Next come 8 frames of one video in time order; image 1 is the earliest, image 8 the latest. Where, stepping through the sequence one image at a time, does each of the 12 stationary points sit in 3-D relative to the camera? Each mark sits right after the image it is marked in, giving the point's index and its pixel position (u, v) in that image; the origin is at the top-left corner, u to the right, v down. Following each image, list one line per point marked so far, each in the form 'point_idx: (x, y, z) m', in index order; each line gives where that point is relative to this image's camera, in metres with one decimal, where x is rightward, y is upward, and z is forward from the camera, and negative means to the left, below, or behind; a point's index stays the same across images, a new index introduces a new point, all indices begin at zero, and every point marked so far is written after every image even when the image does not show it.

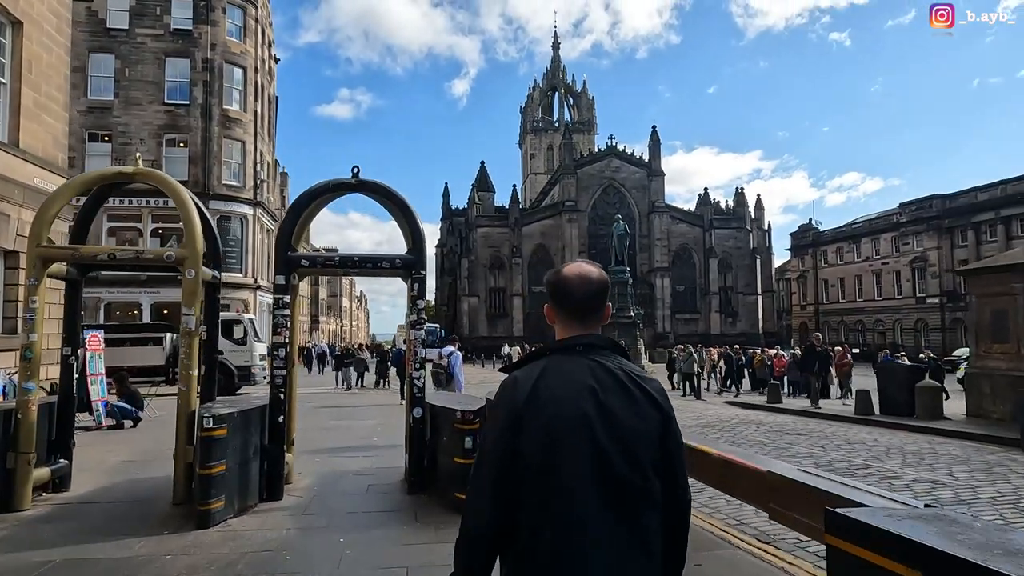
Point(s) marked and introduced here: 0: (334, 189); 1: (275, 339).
0: (-2.1, +1.2, +8.0) m
1: (-2.7, -0.6, +7.5) m
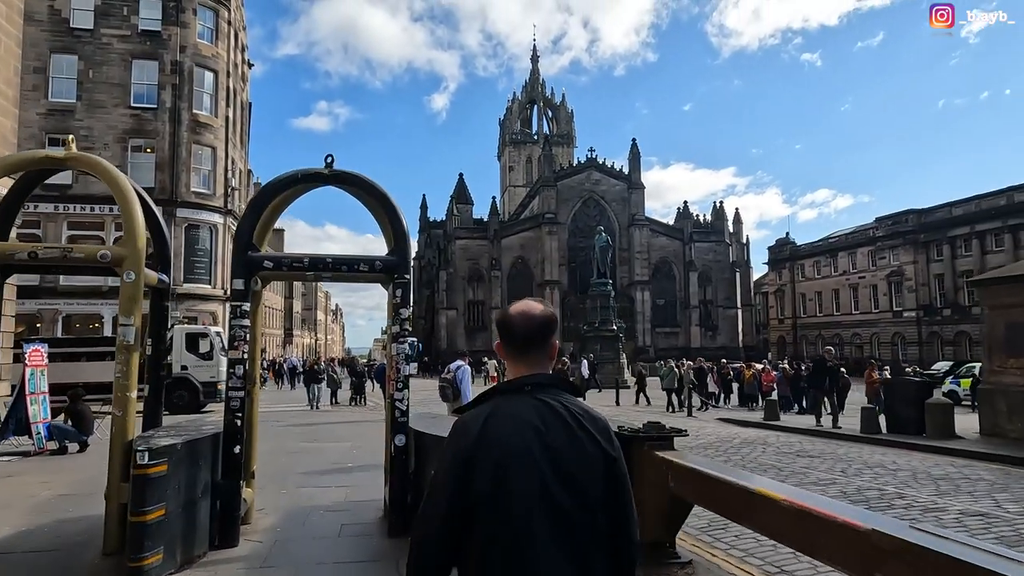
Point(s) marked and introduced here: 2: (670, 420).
0: (-2.1, +1.1, +6.9) m
1: (-2.7, -0.6, +6.3) m
2: (+4.5, -3.8, +19.2) m
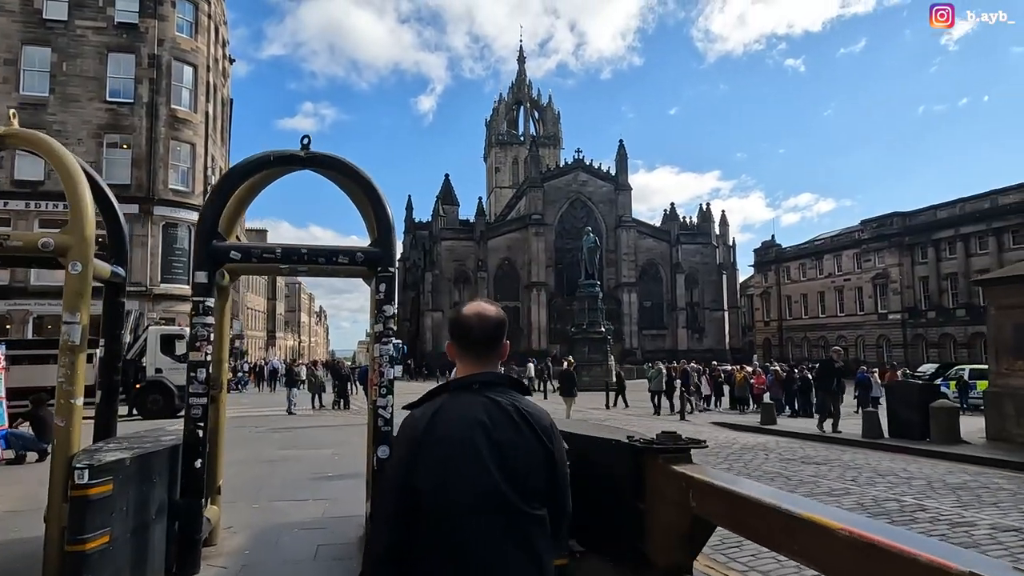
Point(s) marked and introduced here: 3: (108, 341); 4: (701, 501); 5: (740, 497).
0: (-2.2, +1.2, +6.2) m
1: (-2.7, -0.6, +5.6) m
2: (+4.2, -3.8, +18.6) m
3: (-3.8, -0.5, +6.3) m
4: (+1.3, -1.4, +4.5) m
5: (+1.4, -1.3, +4.2) m
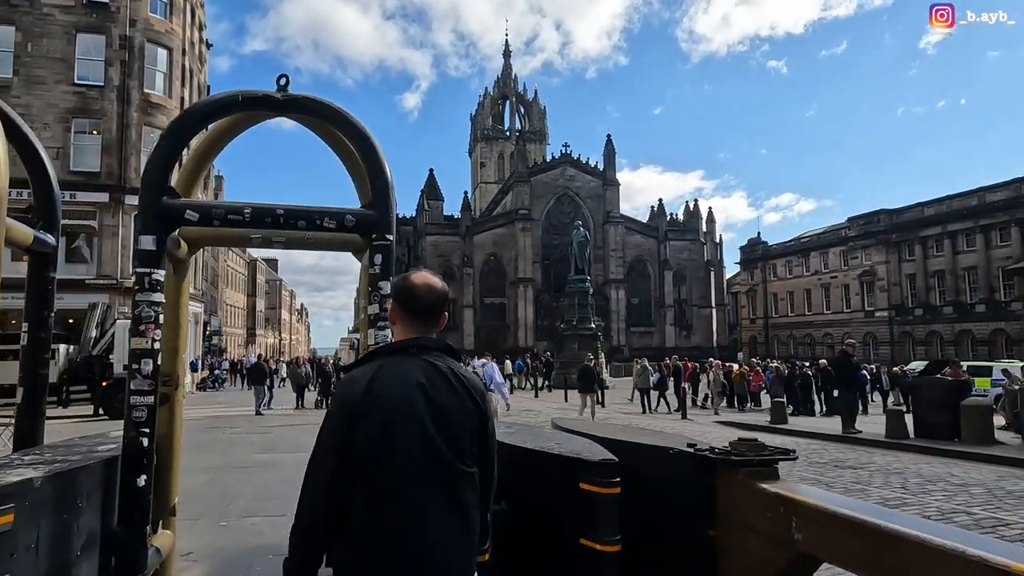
0: (-2.0, +1.4, +5.0) m
1: (-2.5, -0.4, +4.4) m
2: (+4.1, -3.6, +17.6) m
3: (-3.6, -0.3, +5.0) m
4: (+1.5, -1.2, +3.4) m
5: (+1.7, -1.1, +3.1) m
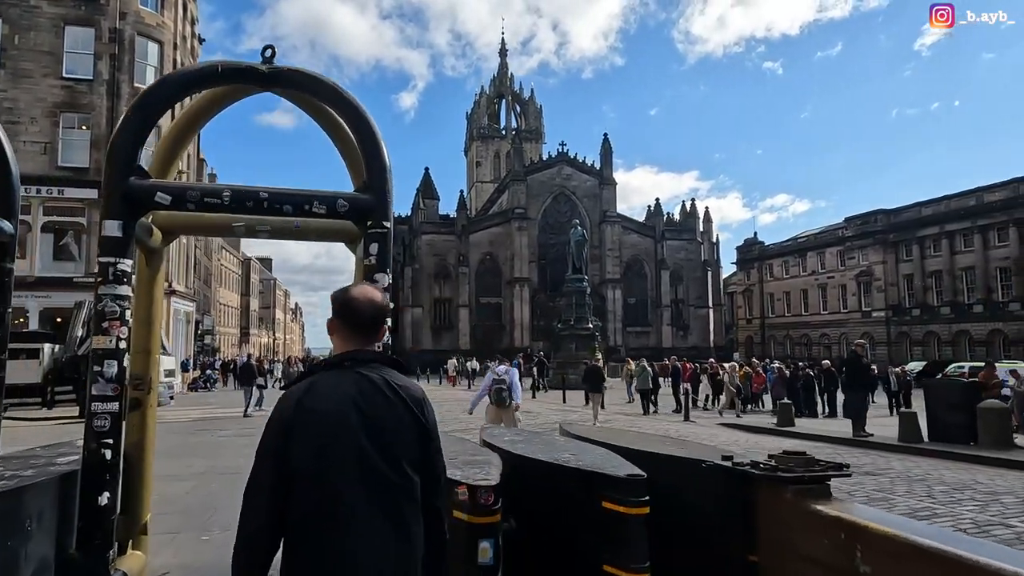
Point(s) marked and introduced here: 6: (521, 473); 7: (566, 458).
0: (-1.9, +1.4, +4.5) m
1: (-2.4, -0.3, +3.9) m
2: (+4.1, -3.6, +17.1) m
3: (-3.6, -0.2, +4.5) m
4: (+1.6, -1.2, +2.9) m
5: (+1.7, -1.1, +2.6) m
6: (+0.1, -1.2, +4.4) m
7: (+0.3, -1.1, +4.2) m
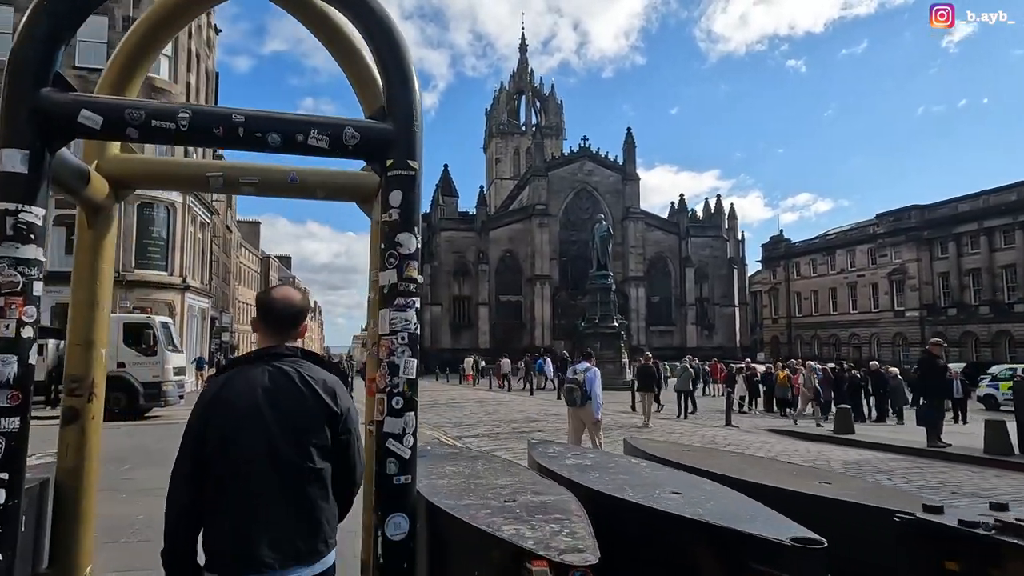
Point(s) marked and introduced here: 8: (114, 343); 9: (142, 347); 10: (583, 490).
0: (-1.5, +1.6, +3.2) m
1: (-2.1, -0.2, +2.6) m
2: (+4.8, -3.4, +15.7) m
3: (-3.2, -0.1, +3.3) m
4: (+1.9, -1.1, +1.6) m
5: (+2.1, -0.9, +1.2) m
6: (+0.4, -1.1, +3.1) m
7: (+0.7, -0.9, +2.9) m
8: (-11.0, -1.5, +18.5) m
9: (-10.6, -1.7, +19.1) m
10: (+0.3, -1.0, +3.4) m
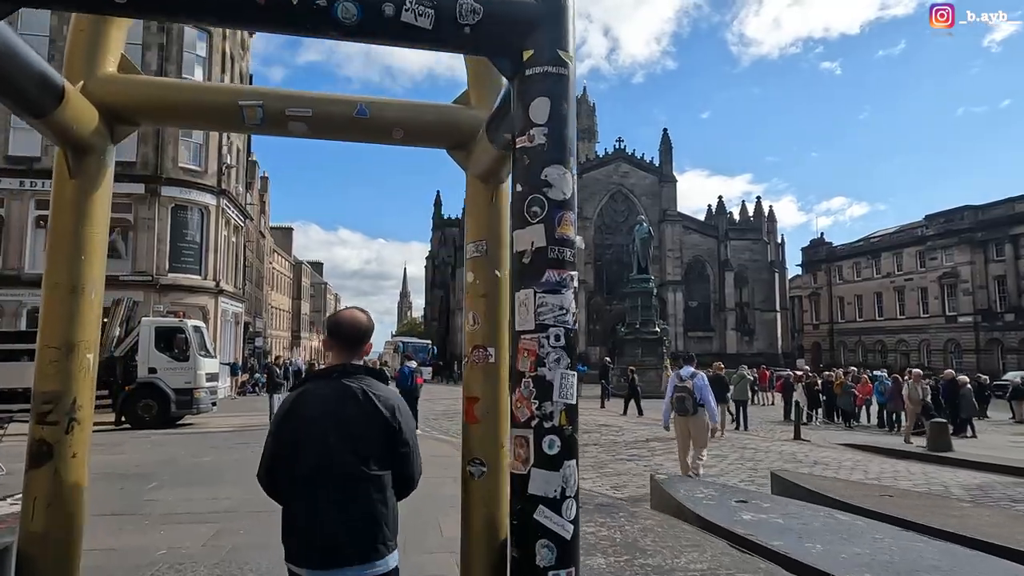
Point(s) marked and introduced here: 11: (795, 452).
0: (-0.9, +1.7, +2.1) m
1: (-1.5, -0.1, +1.5) m
2: (+5.9, -3.4, +14.3) m
3: (-2.6, 0.0, +2.2) m
4: (+2.5, -0.9, +0.3) m
5: (+2.6, -0.8, -0.1) m
6: (+1.1, -1.0, +1.9) m
7: (+1.3, -0.8, +1.7) m
8: (-9.8, -1.6, +17.7) m
9: (-9.3, -1.8, +18.3) m
10: (+1.0, -0.9, +2.1) m
11: (+5.5, -3.2, +13.0) m
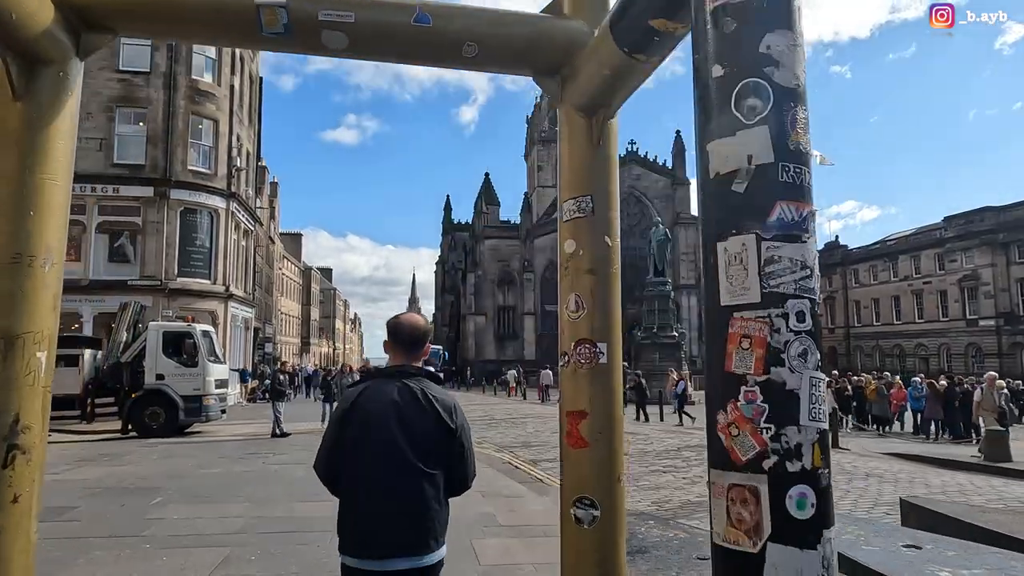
0: (-0.6, +1.8, +1.4) m
1: (-1.1, 0.0, +0.8) m
2: (+6.4, -3.4, +13.4) m
3: (-2.2, +0.1, +1.5) m
4: (+2.8, -0.8, -0.5) m
5: (+2.9, -0.7, -0.9) m
6: (+1.4, -0.9, +1.1) m
7: (+1.6, -0.7, +0.9) m
8: (-9.2, -1.7, +17.1) m
9: (-8.7, -1.9, +17.7) m
10: (+1.3, -0.8, +1.4) m
11: (+6.0, -3.2, +12.2) m
